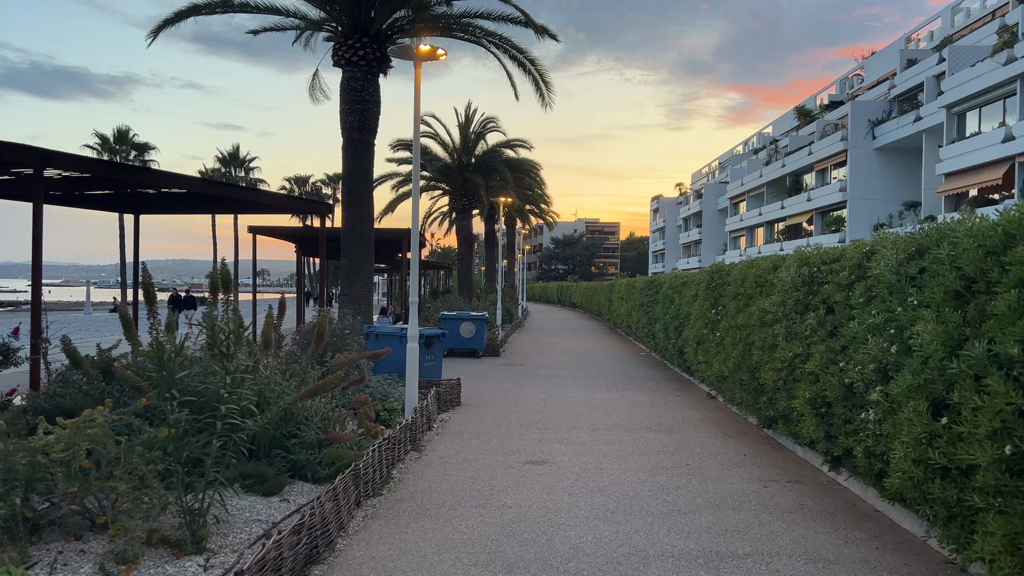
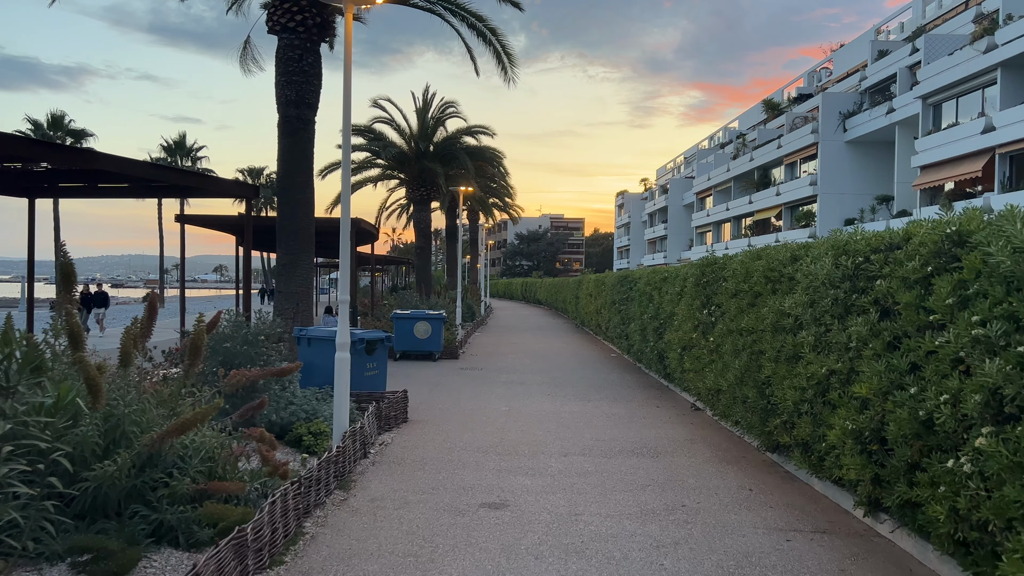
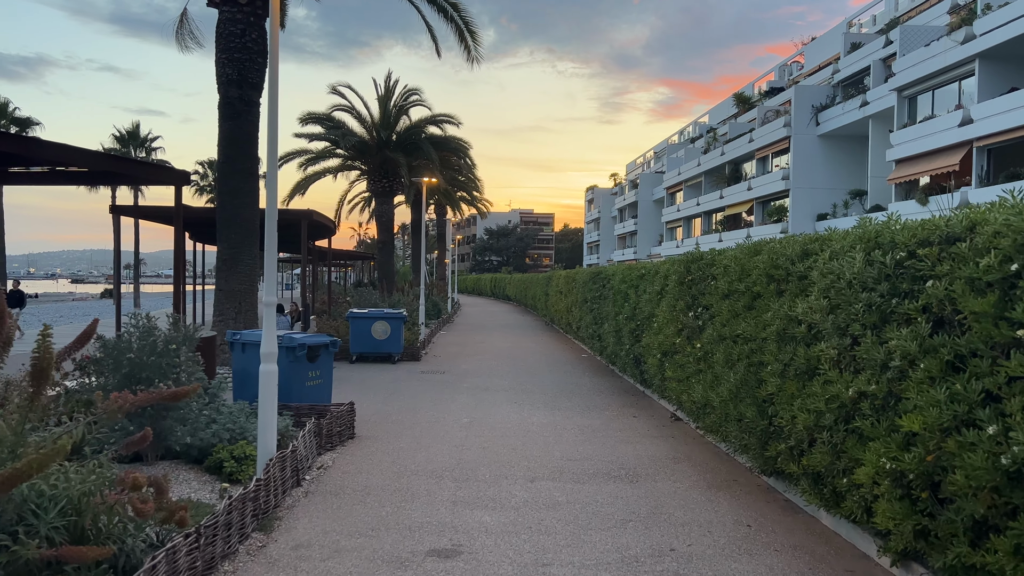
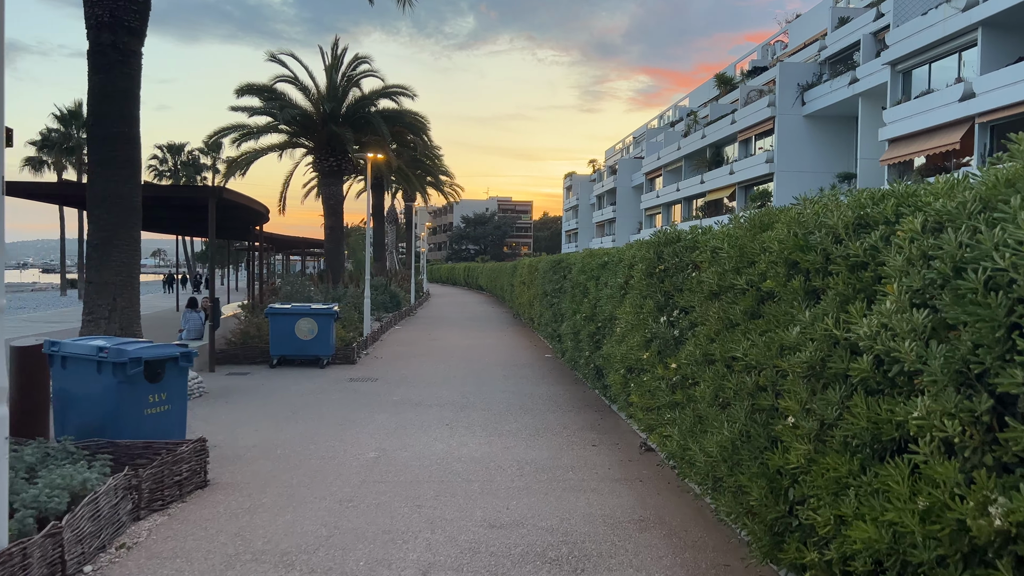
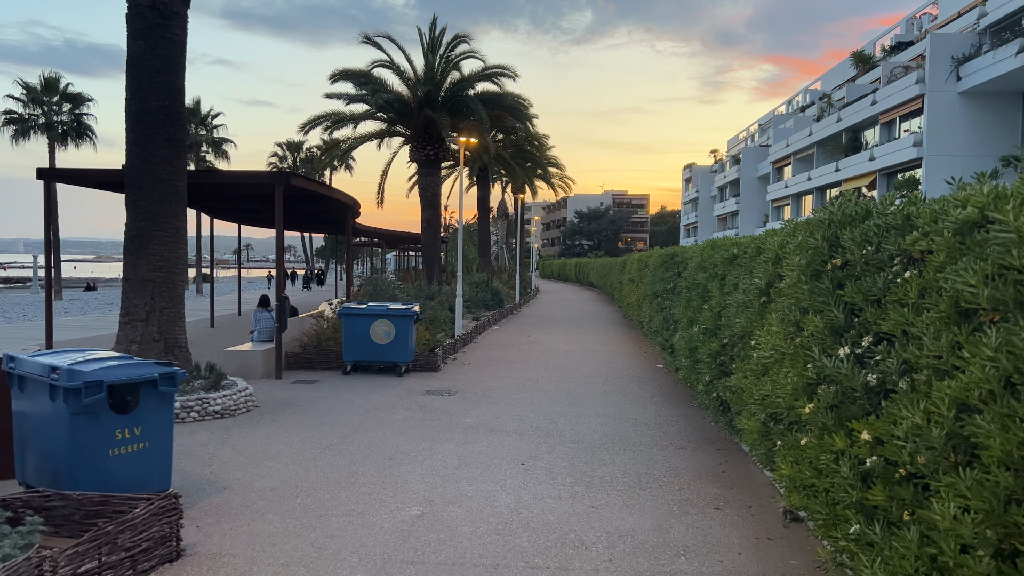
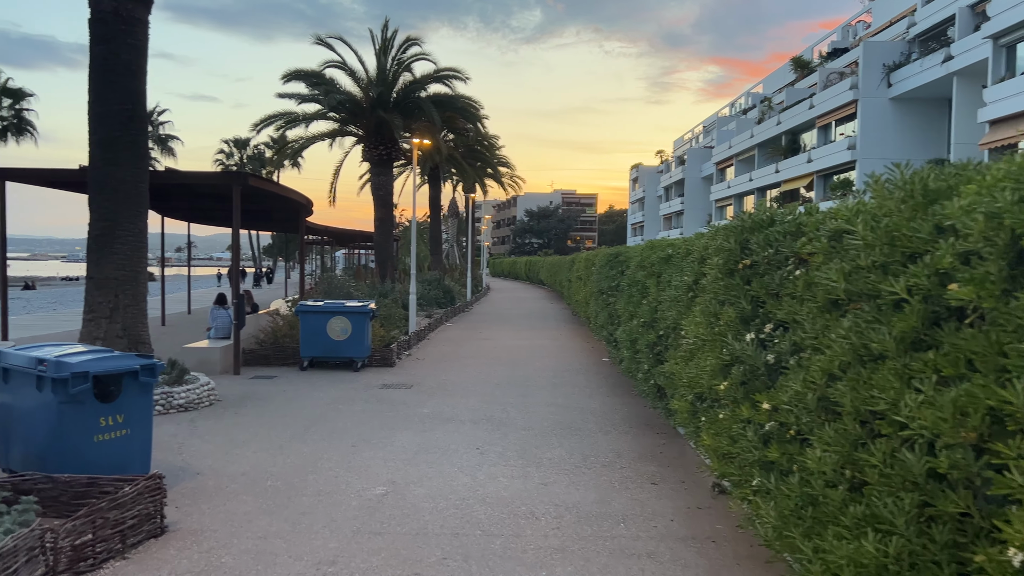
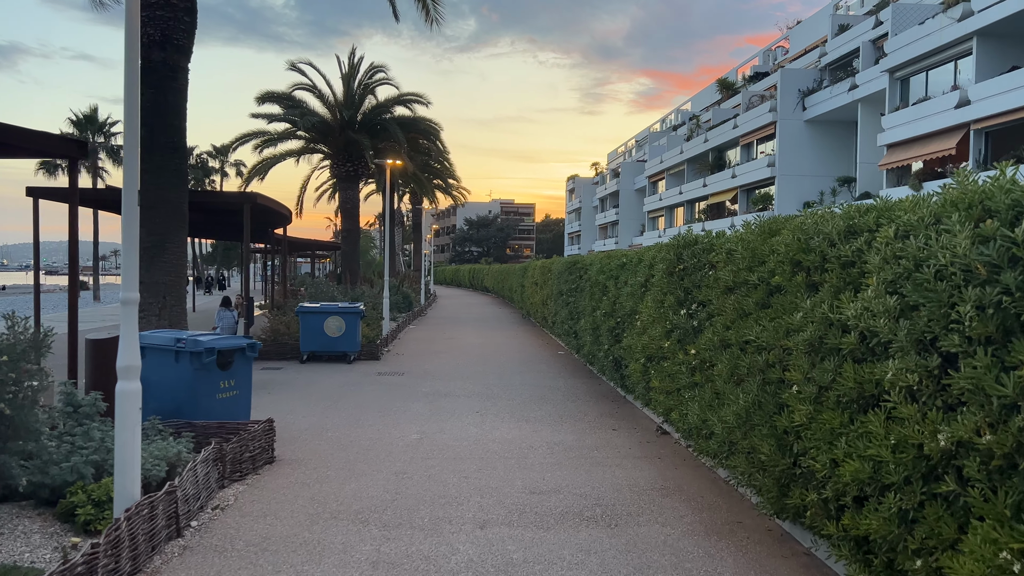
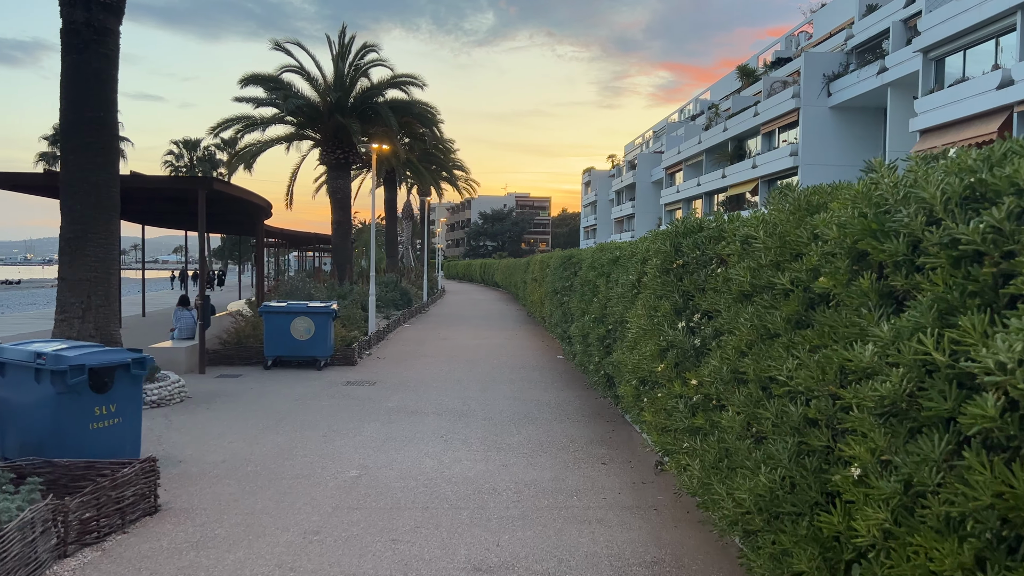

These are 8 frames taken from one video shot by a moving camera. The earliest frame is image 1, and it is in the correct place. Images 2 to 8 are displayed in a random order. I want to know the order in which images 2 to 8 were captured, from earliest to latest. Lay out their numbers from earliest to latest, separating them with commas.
2, 3, 7, 4, 8, 6, 5
